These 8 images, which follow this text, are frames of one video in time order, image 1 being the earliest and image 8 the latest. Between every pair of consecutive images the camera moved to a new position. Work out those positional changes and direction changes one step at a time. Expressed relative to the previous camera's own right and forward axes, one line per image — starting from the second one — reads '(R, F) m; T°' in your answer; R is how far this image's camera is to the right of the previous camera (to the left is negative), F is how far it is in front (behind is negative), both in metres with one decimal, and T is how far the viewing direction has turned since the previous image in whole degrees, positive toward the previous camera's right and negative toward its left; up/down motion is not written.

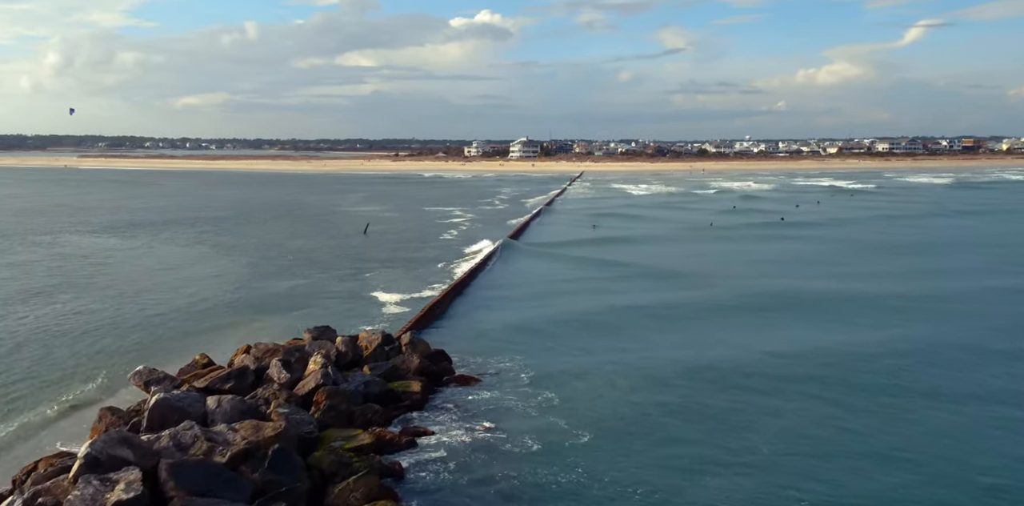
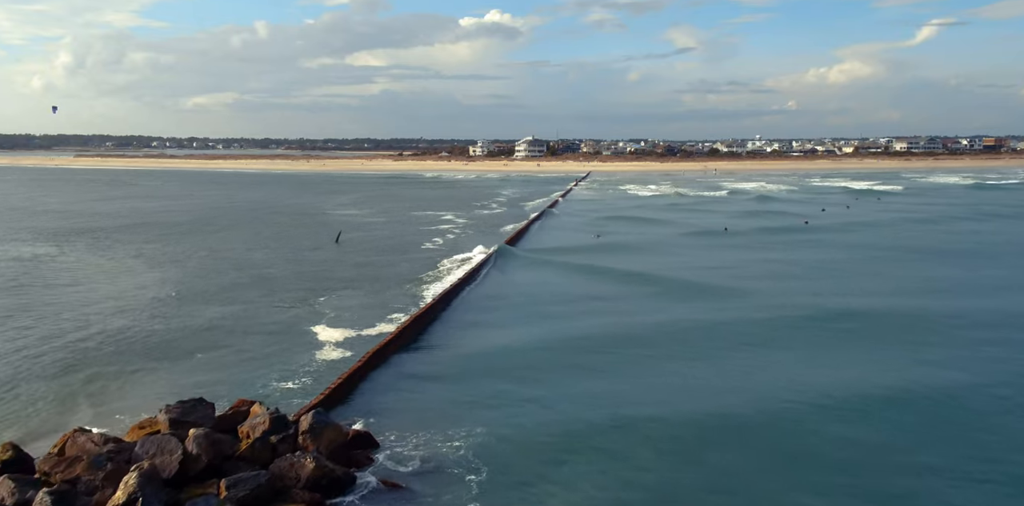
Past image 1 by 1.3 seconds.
(+0.5, +3.4) m; -1°
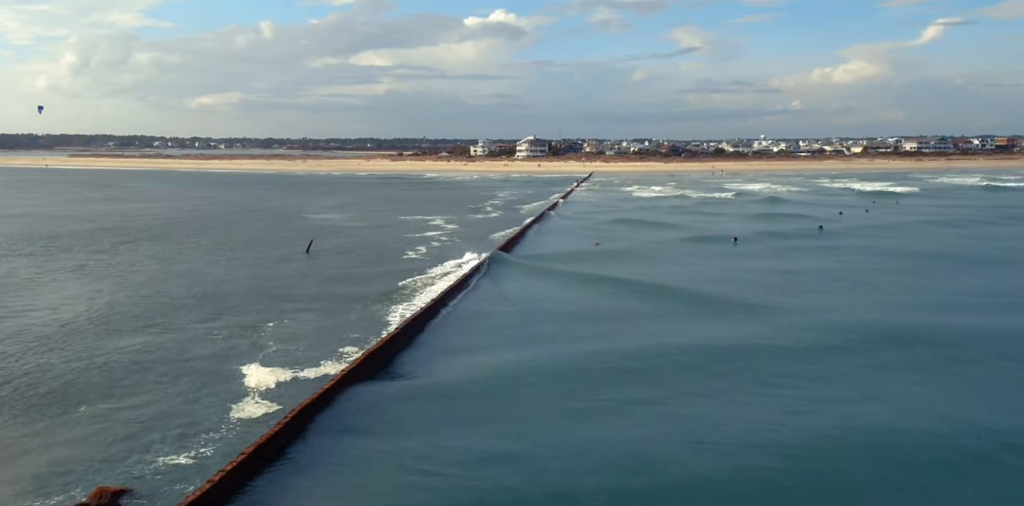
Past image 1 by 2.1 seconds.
(+0.4, +2.4) m; 0°
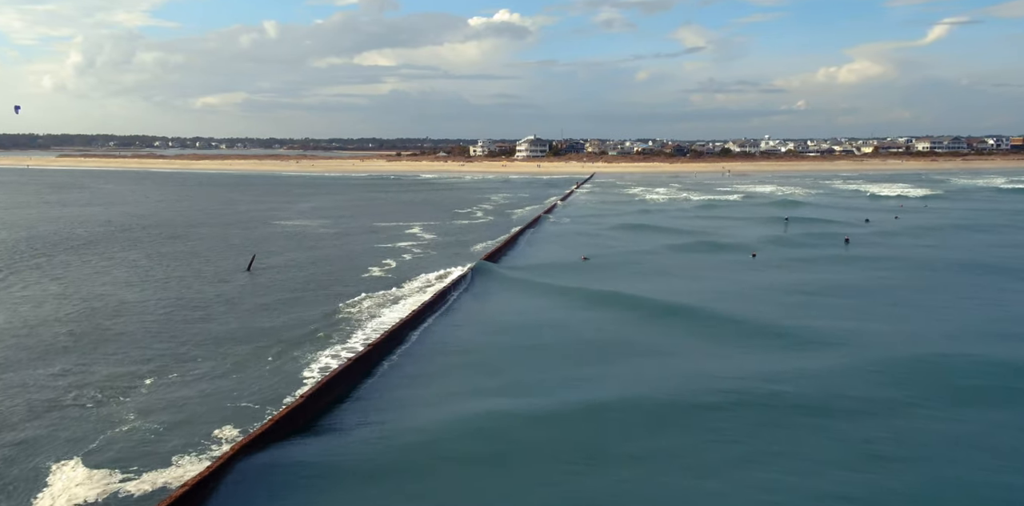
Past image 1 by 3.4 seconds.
(+0.6, +3.5) m; 0°
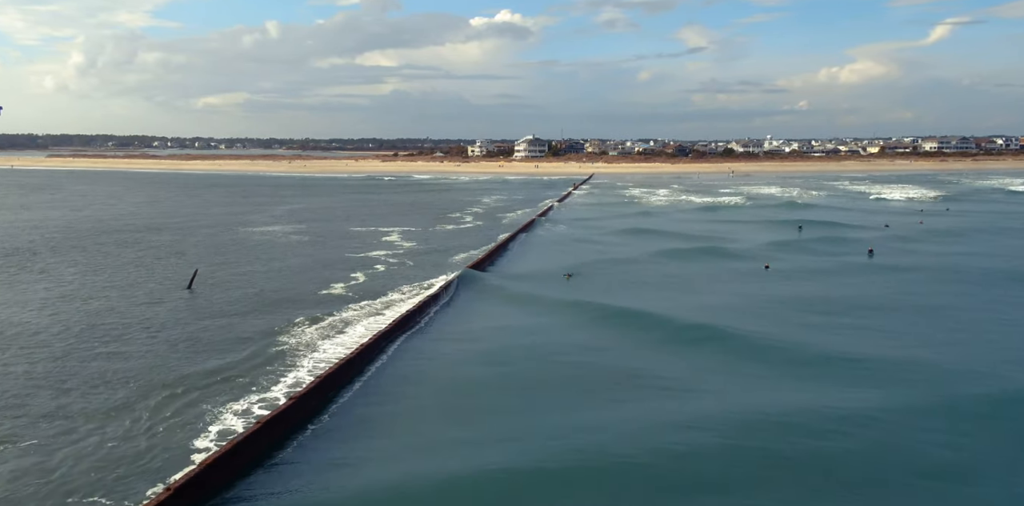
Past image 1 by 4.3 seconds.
(+0.5, +2.4) m; 0°
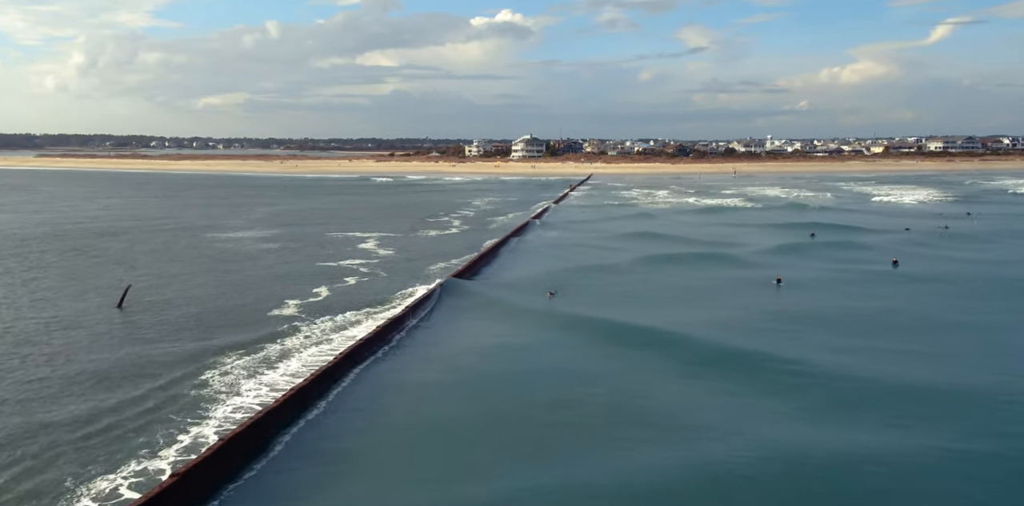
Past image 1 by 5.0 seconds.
(+0.4, +2.1) m; 0°
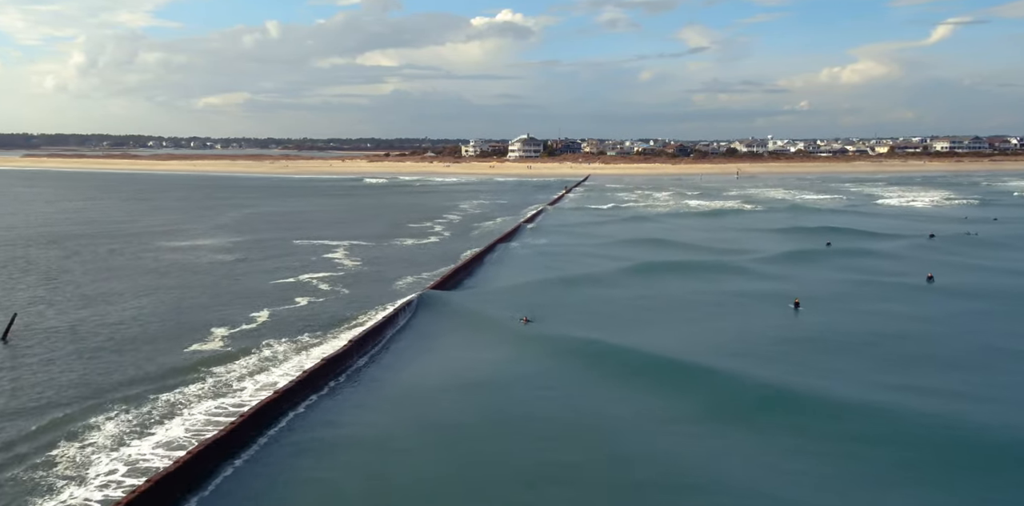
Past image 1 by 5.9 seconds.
(+0.5, +2.5) m; 0°
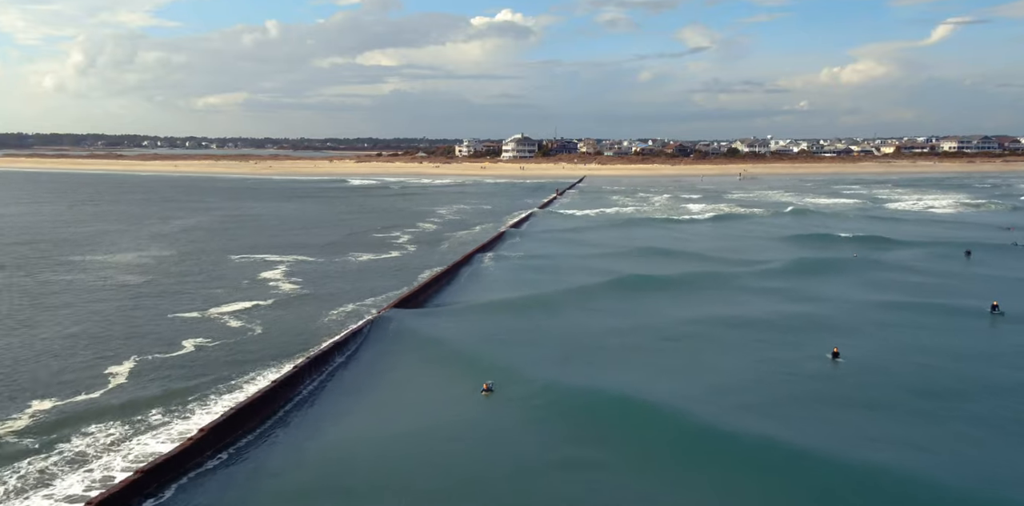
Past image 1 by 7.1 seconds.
(+0.7, +3.6) m; 0°
